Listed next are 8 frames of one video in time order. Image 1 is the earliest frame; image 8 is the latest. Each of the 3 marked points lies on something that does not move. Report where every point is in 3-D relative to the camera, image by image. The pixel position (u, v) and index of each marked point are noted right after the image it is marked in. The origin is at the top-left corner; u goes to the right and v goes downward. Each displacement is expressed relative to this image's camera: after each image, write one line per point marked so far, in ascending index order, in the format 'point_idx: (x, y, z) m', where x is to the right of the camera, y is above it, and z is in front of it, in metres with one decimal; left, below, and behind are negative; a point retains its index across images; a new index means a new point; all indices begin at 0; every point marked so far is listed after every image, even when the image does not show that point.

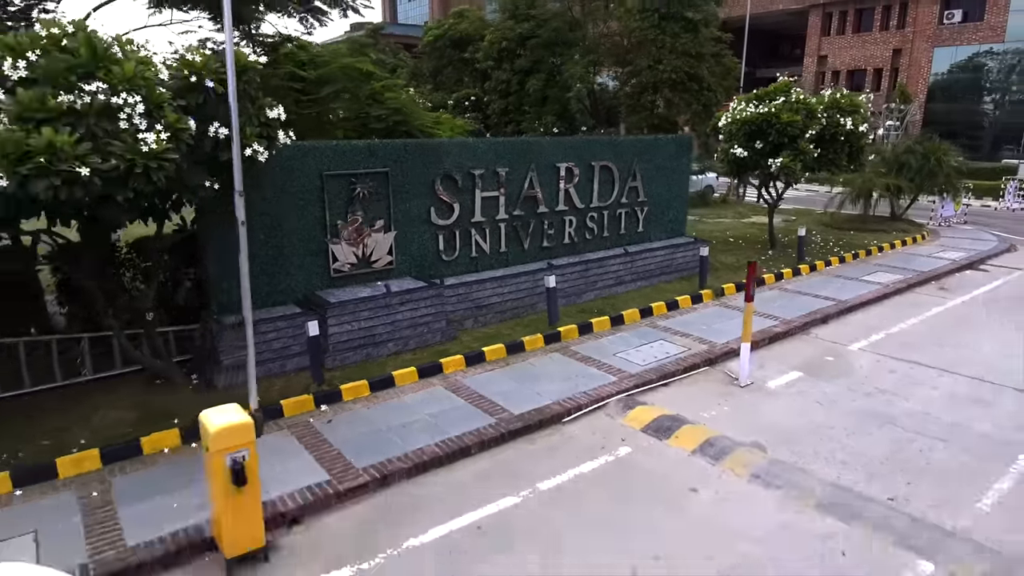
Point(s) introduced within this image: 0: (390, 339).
0: (-1.0, -0.4, +5.5) m
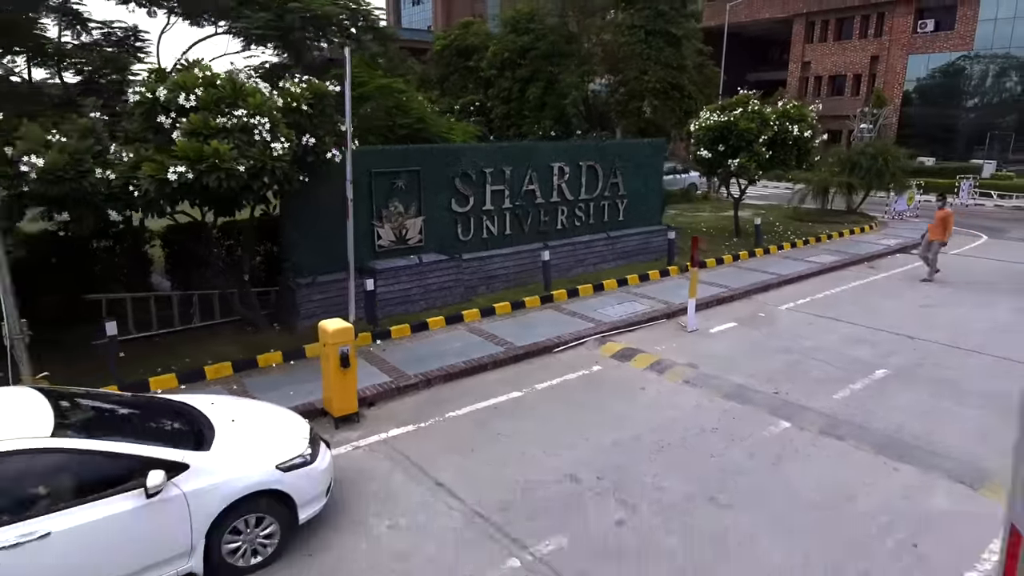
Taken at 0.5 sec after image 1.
0: (-1.0, -0.1, +7.1) m
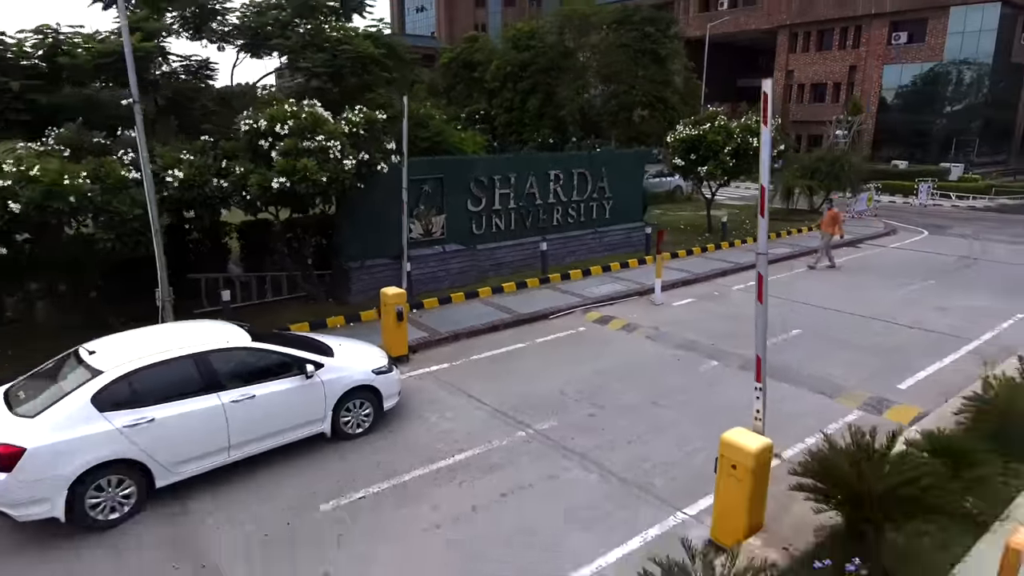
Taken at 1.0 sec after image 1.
0: (-0.9, +0.1, +8.9) m
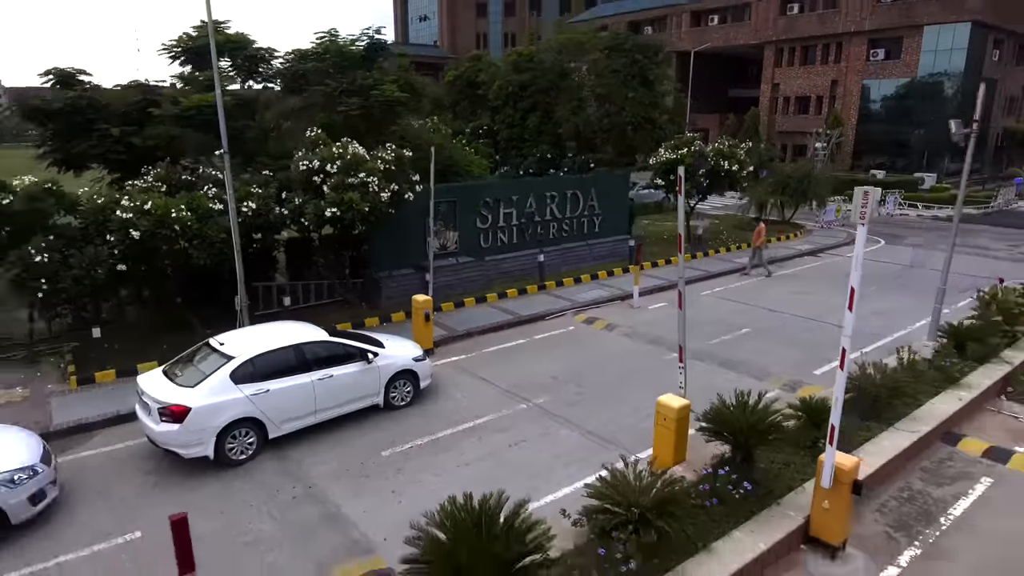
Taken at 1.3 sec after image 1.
0: (-0.9, 0.0, +10.6) m
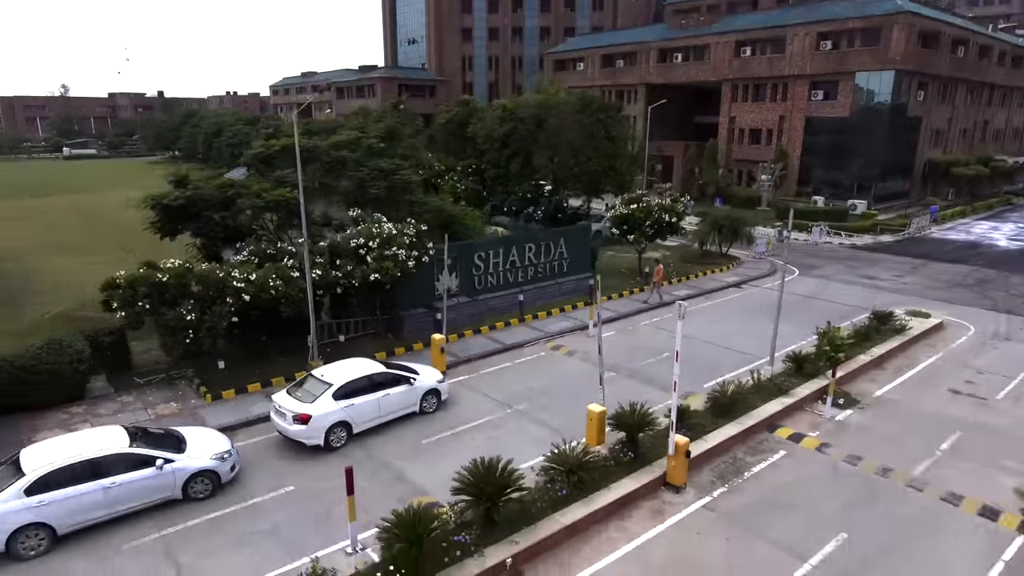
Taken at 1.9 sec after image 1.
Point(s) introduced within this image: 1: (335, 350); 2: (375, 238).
0: (-1.1, -0.7, +14.1) m
1: (-3.3, -1.1, +12.5) m
2: (-2.5, +0.9, +12.2) m
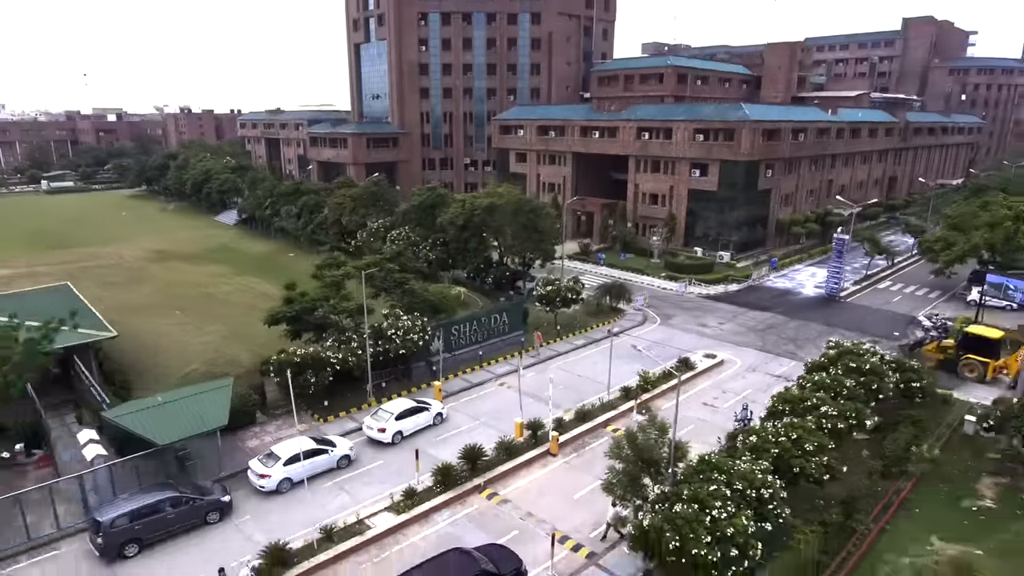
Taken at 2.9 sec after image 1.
0: (-2.5, -2.9, +24.0) m
1: (-4.5, -3.4, +22.2) m
2: (-3.8, -1.3, +21.9) m
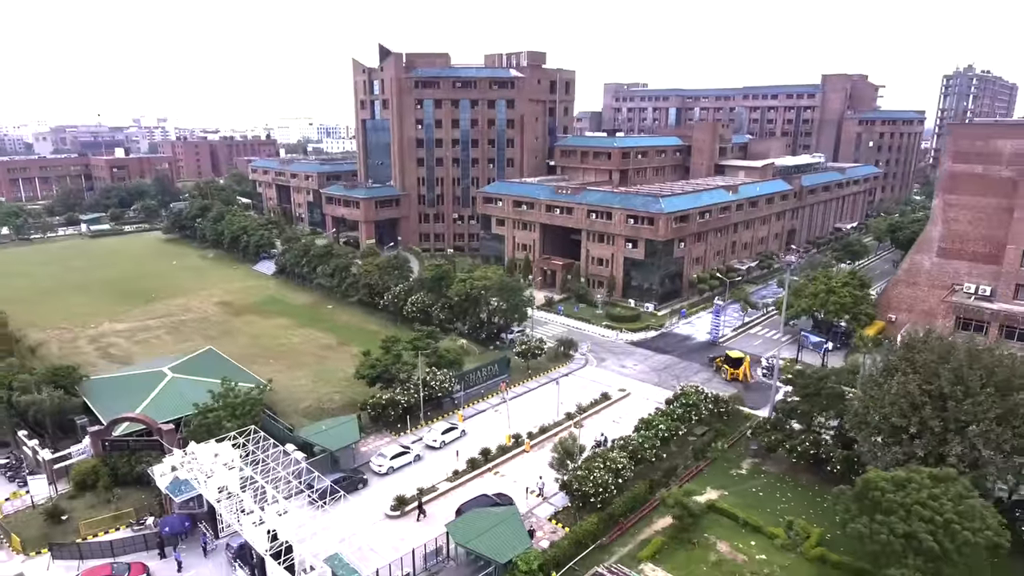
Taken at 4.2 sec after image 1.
0: (-3.1, -6.9, +39.7) m
1: (-5.1, -7.4, +37.8) m
2: (-4.3, -5.3, +37.6) m
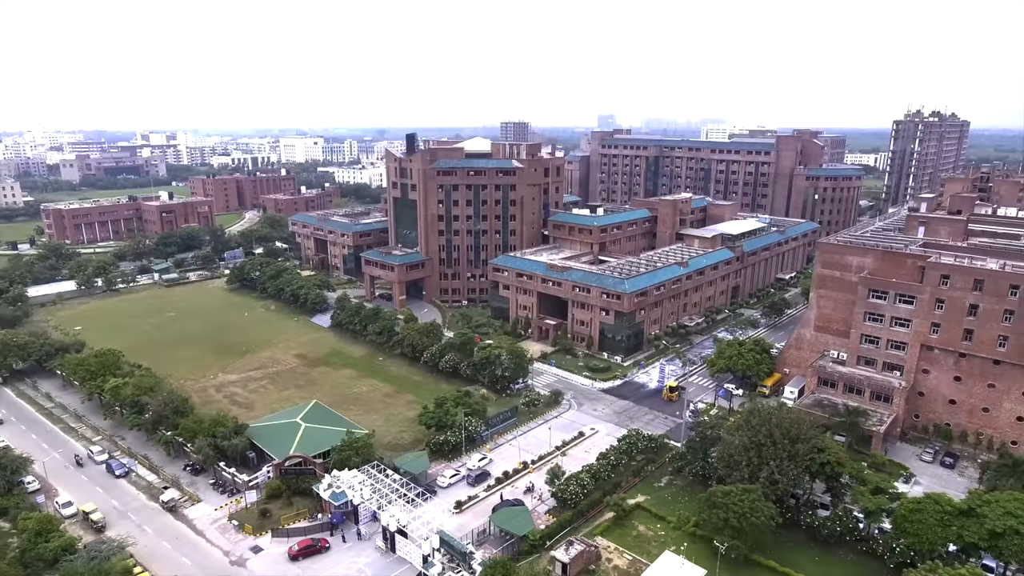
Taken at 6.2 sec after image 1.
0: (-2.3, -13.9, +60.7) m
1: (-4.3, -14.4, +58.9) m
2: (-3.5, -12.3, +58.6) m
